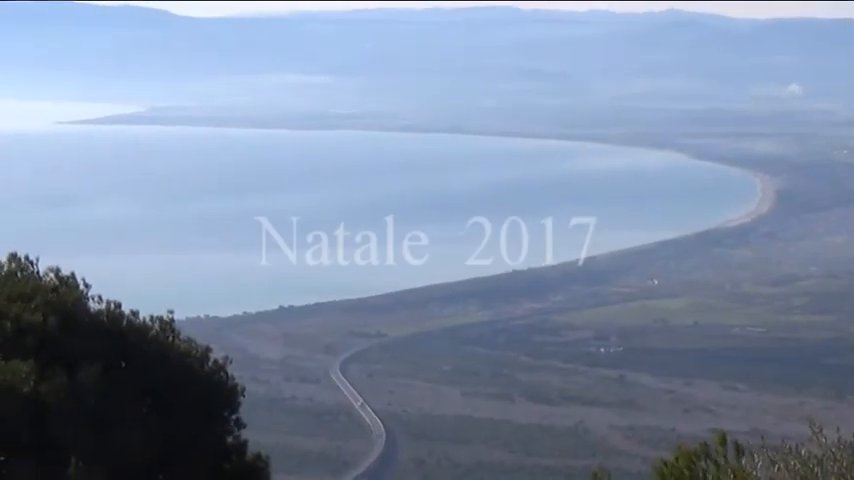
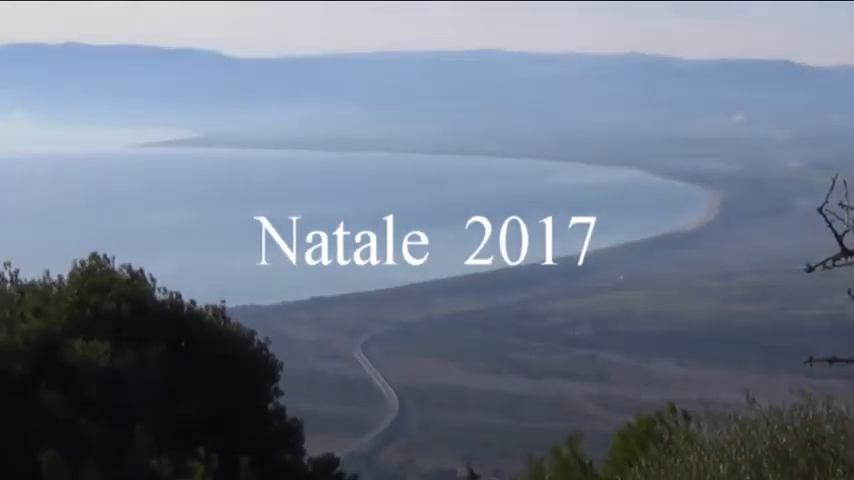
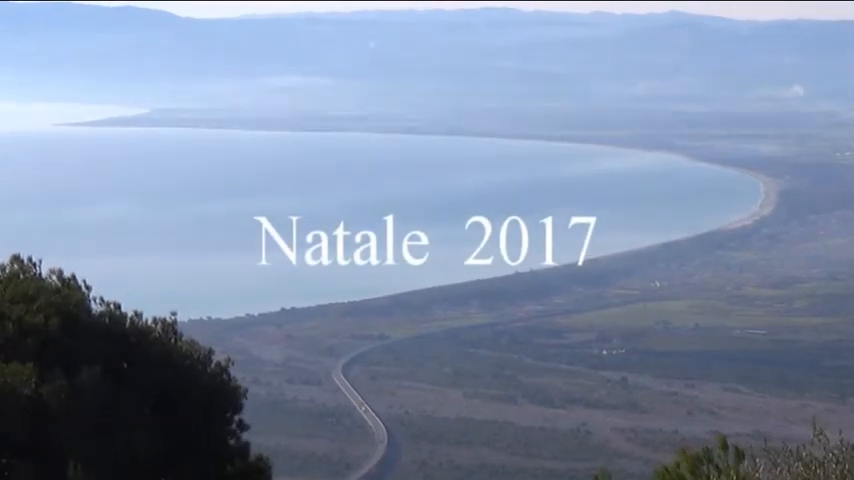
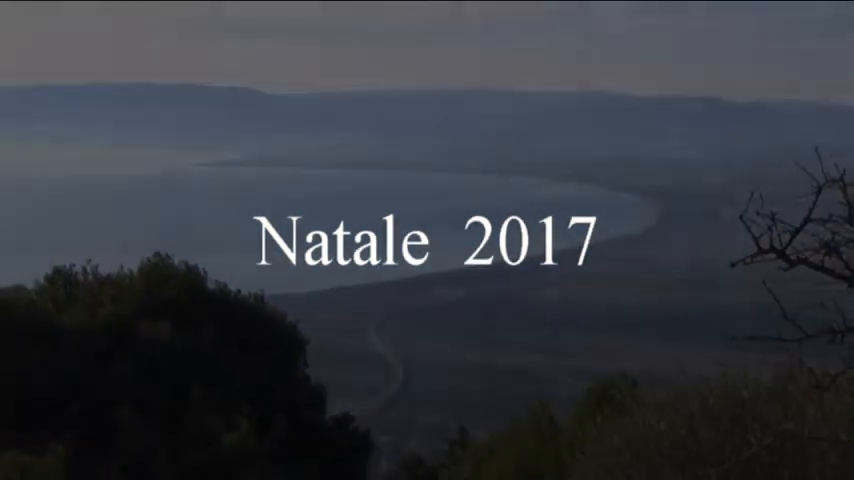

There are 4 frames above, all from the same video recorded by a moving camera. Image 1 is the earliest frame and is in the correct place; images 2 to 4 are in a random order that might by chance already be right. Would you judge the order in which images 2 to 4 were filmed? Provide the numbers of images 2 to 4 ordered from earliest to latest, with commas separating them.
3, 2, 4
